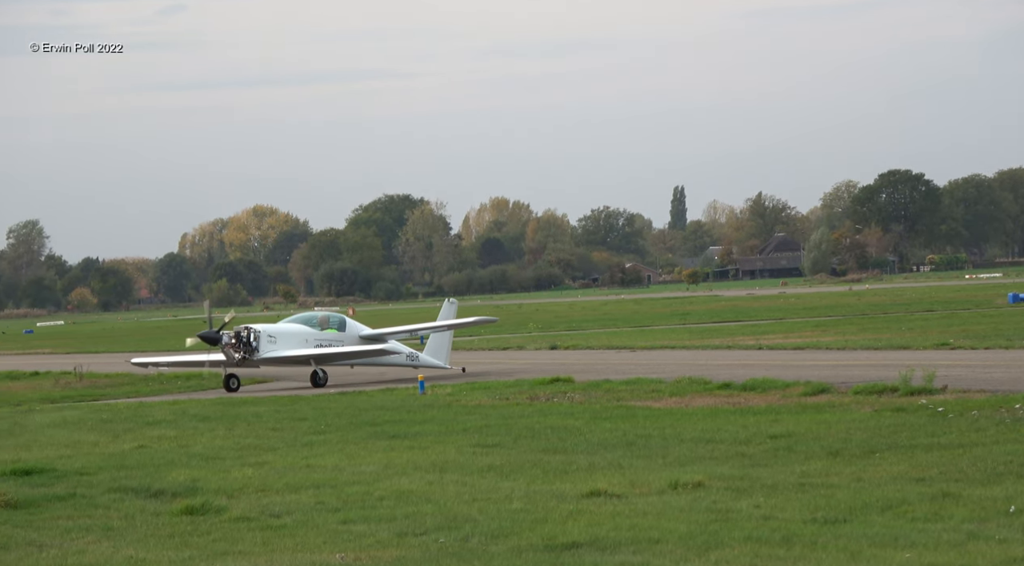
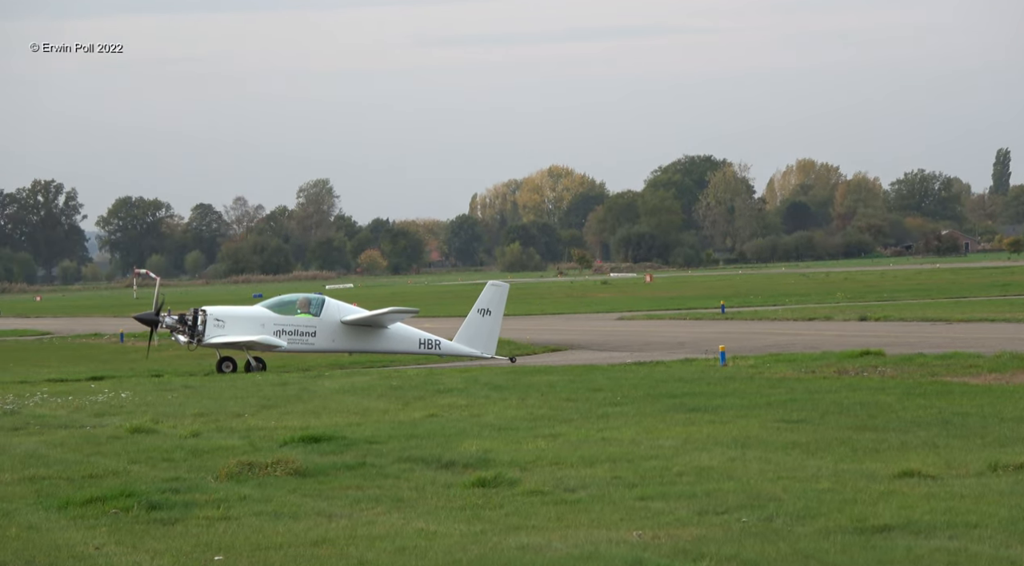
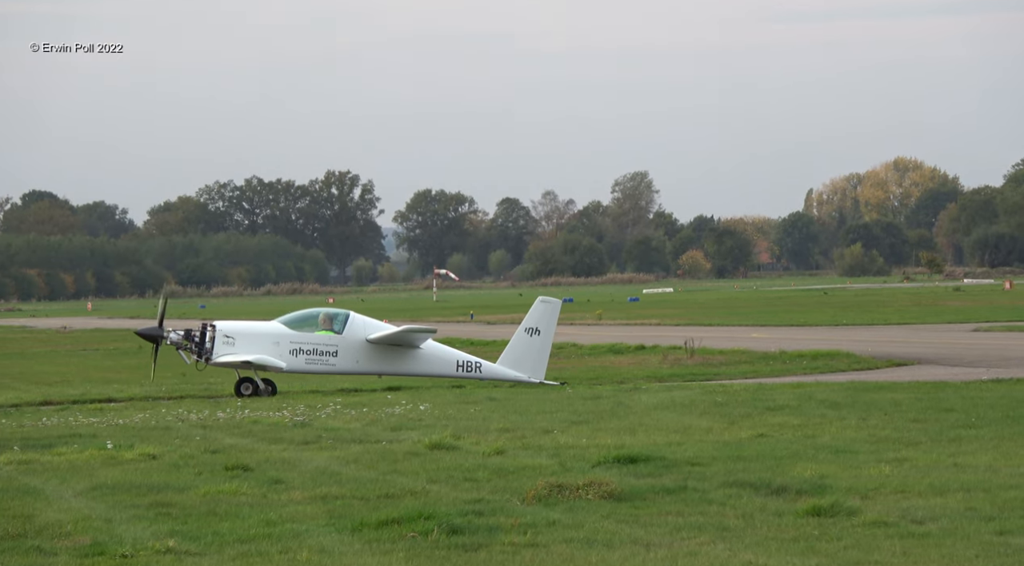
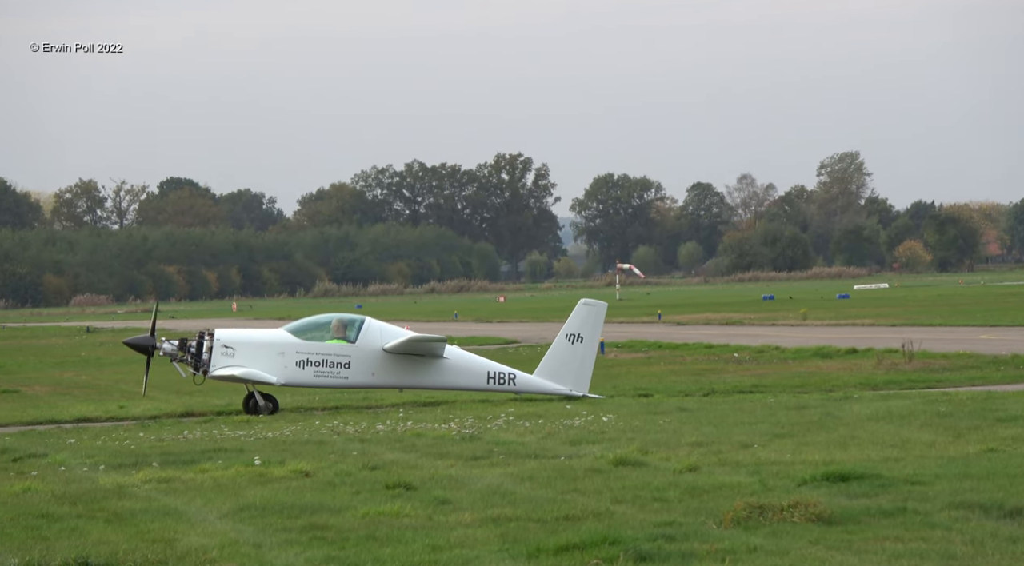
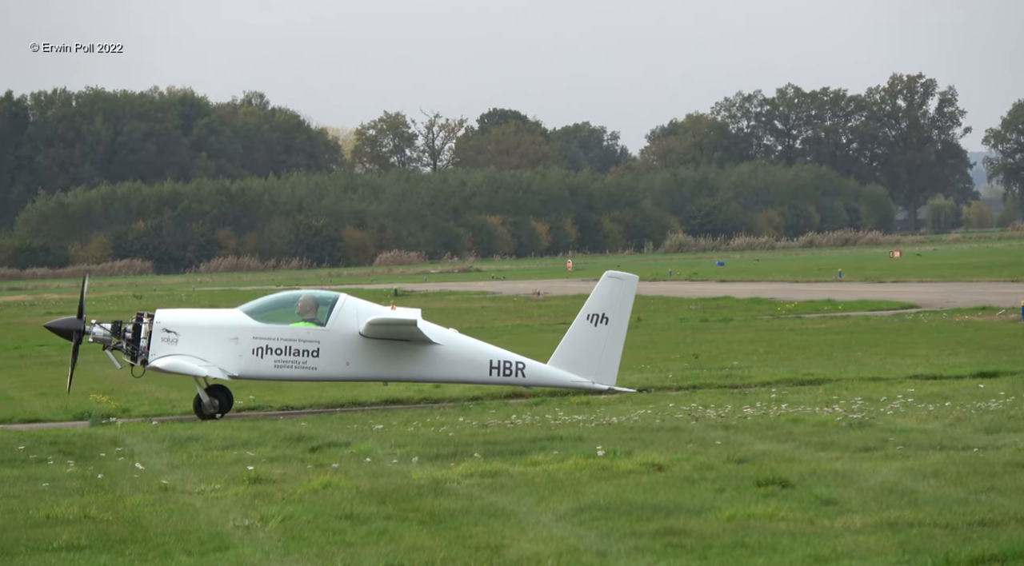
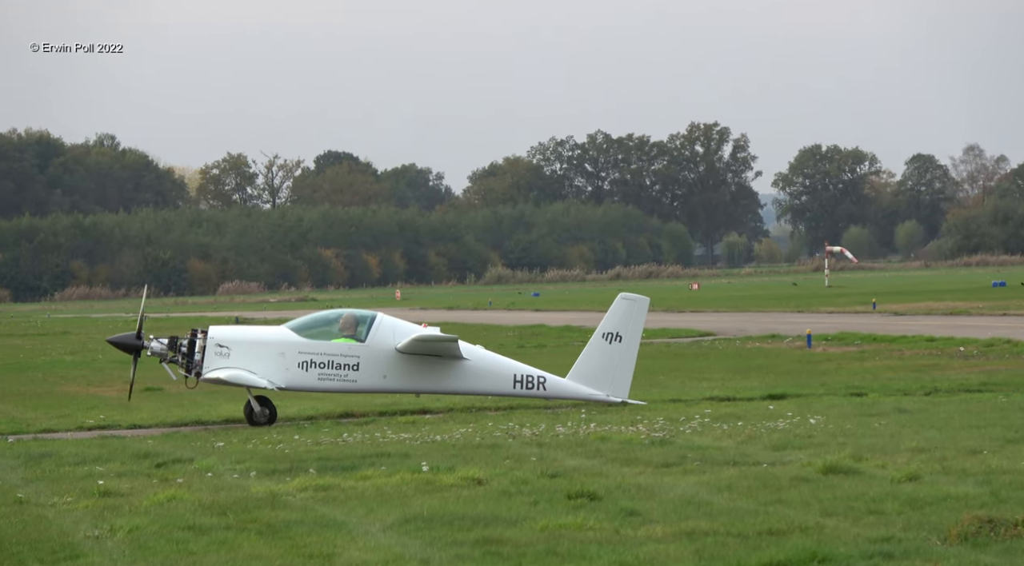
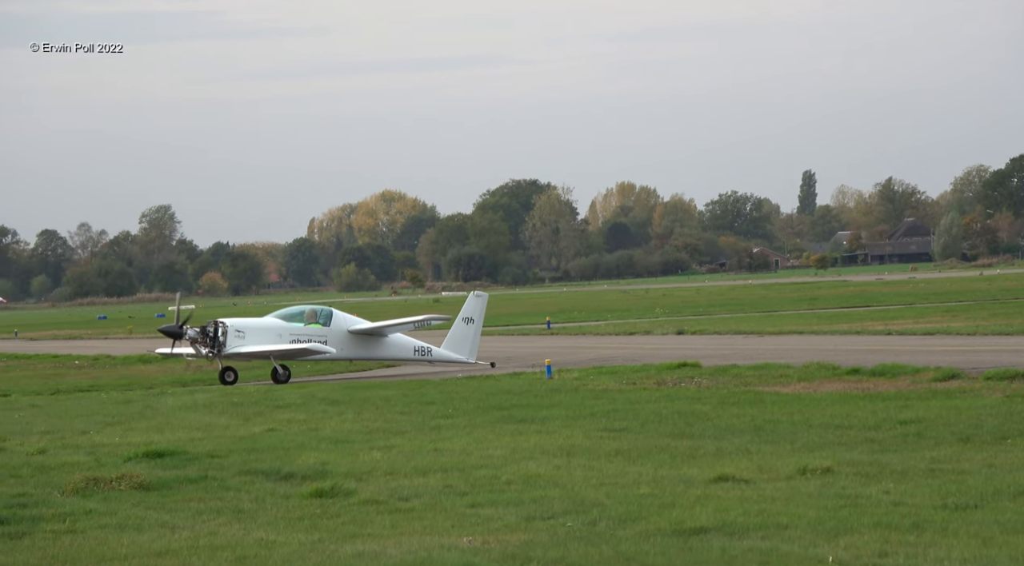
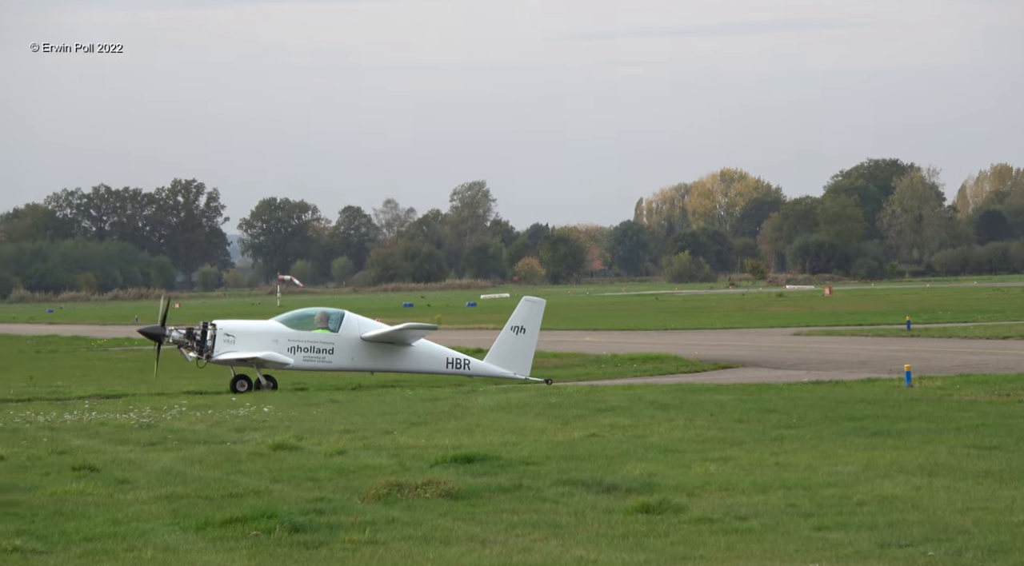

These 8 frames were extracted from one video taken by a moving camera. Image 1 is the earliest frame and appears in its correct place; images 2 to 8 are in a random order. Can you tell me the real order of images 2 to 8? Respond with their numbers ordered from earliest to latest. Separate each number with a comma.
7, 2, 8, 3, 4, 6, 5
